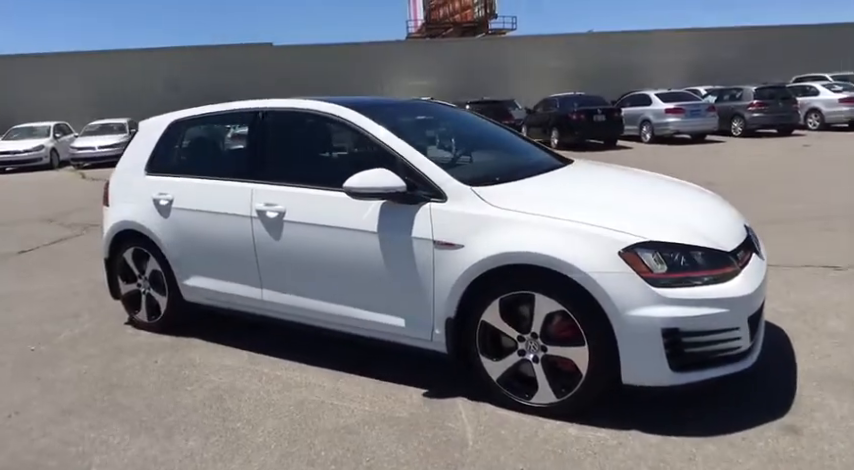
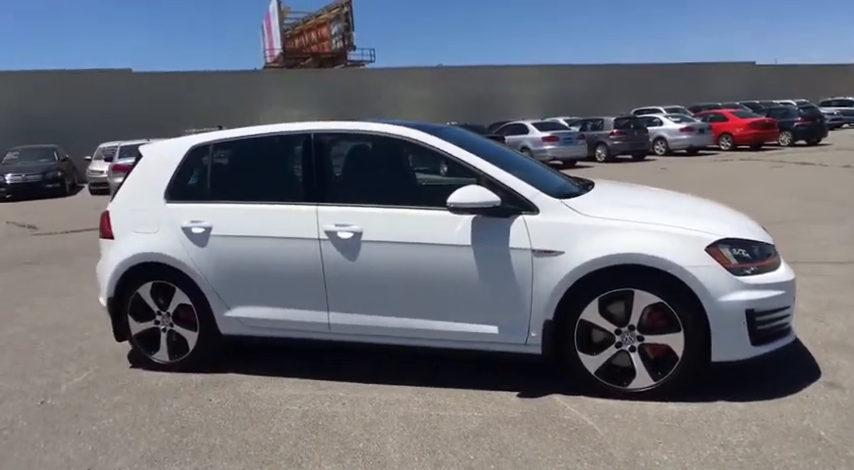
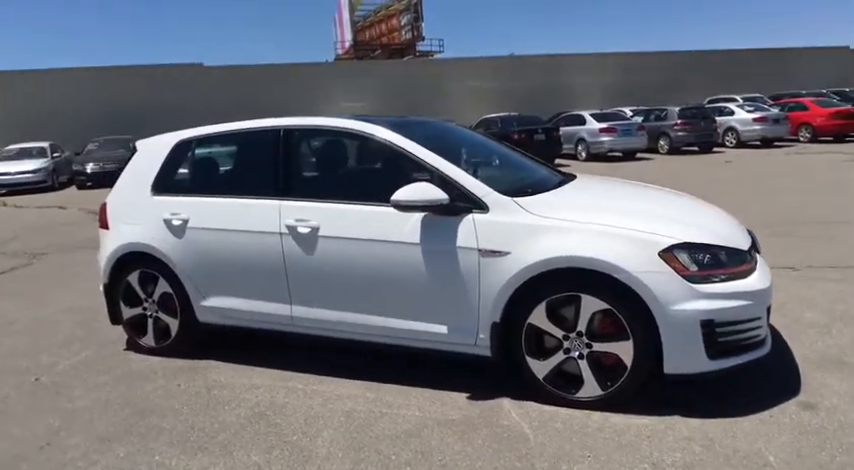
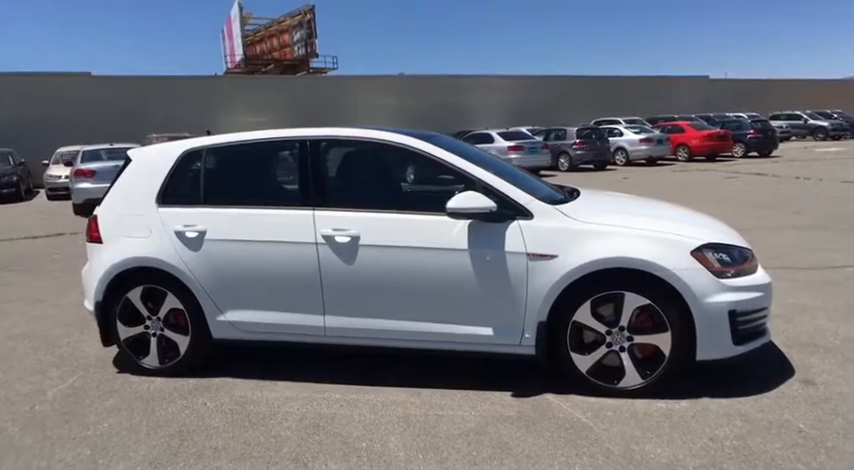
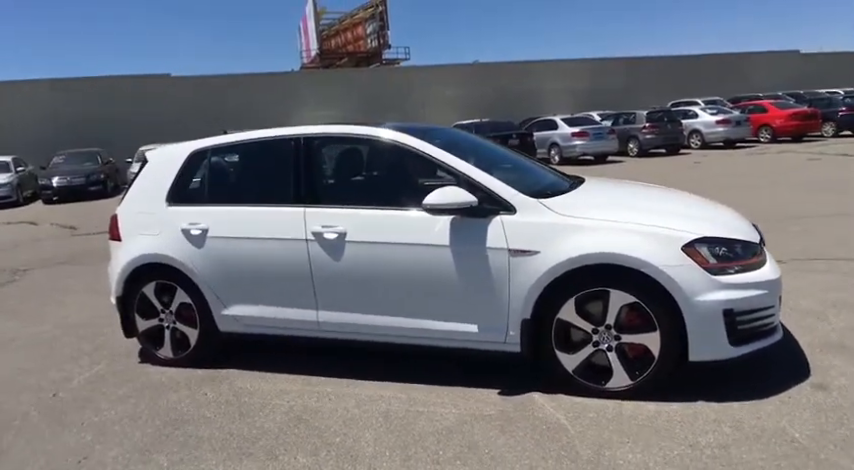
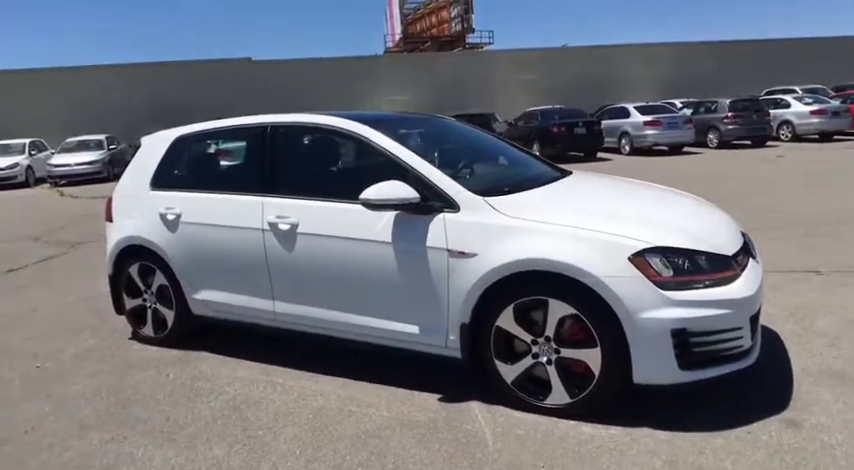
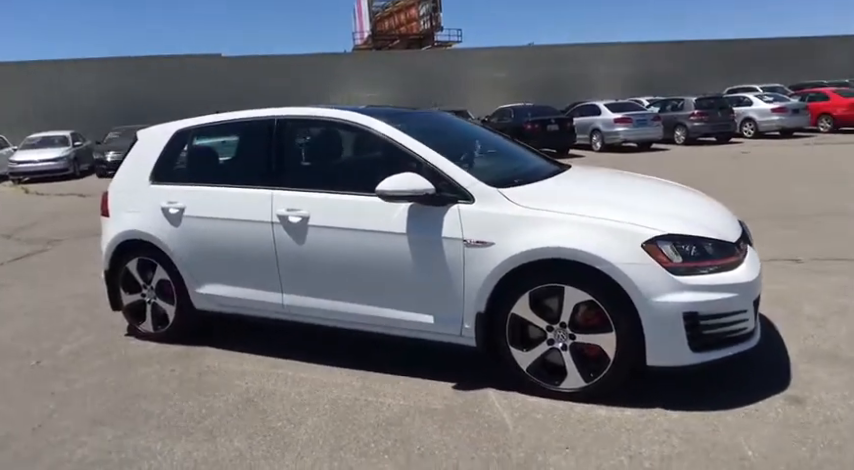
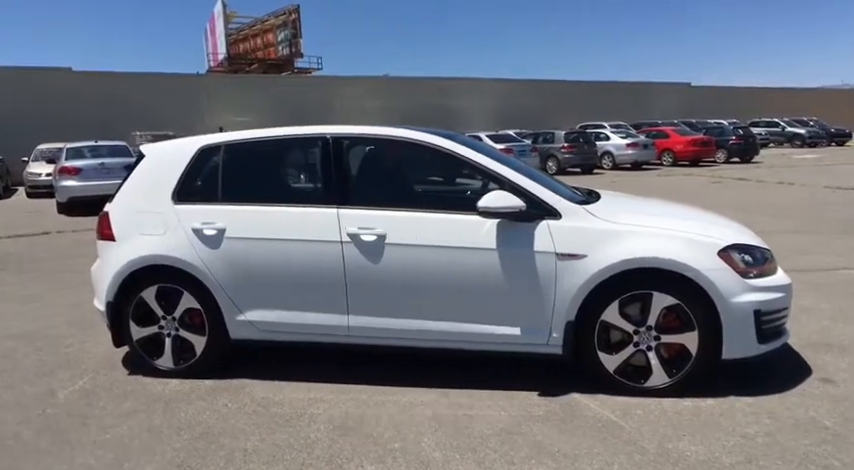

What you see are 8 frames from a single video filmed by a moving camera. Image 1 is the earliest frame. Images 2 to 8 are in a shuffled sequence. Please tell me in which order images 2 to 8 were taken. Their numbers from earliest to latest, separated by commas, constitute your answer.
6, 7, 3, 5, 2, 4, 8
